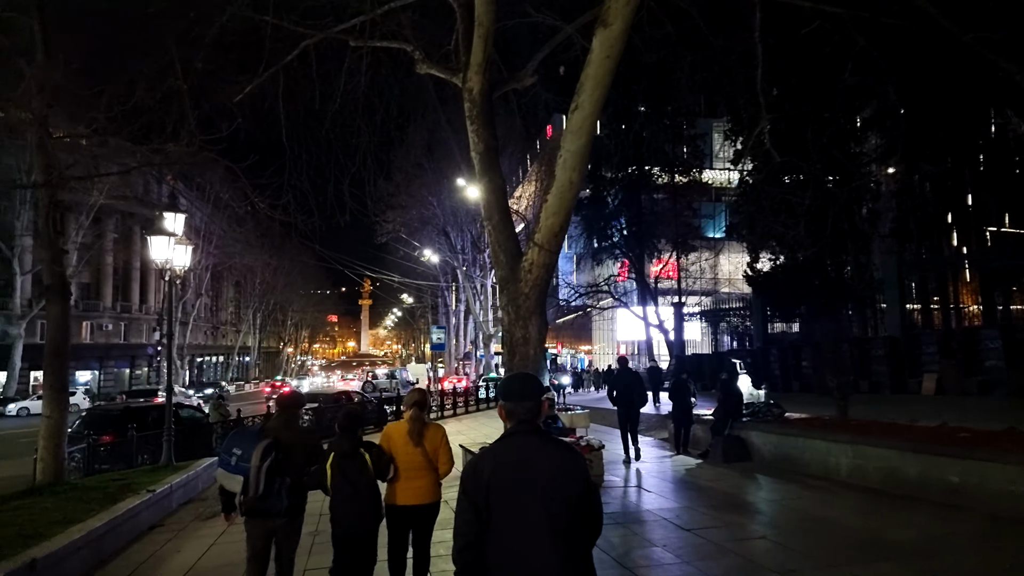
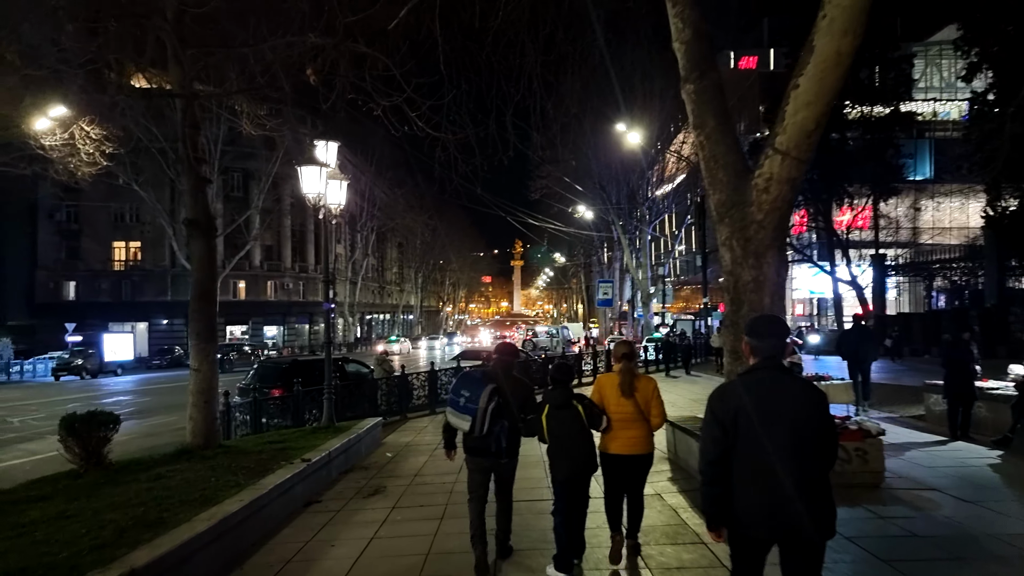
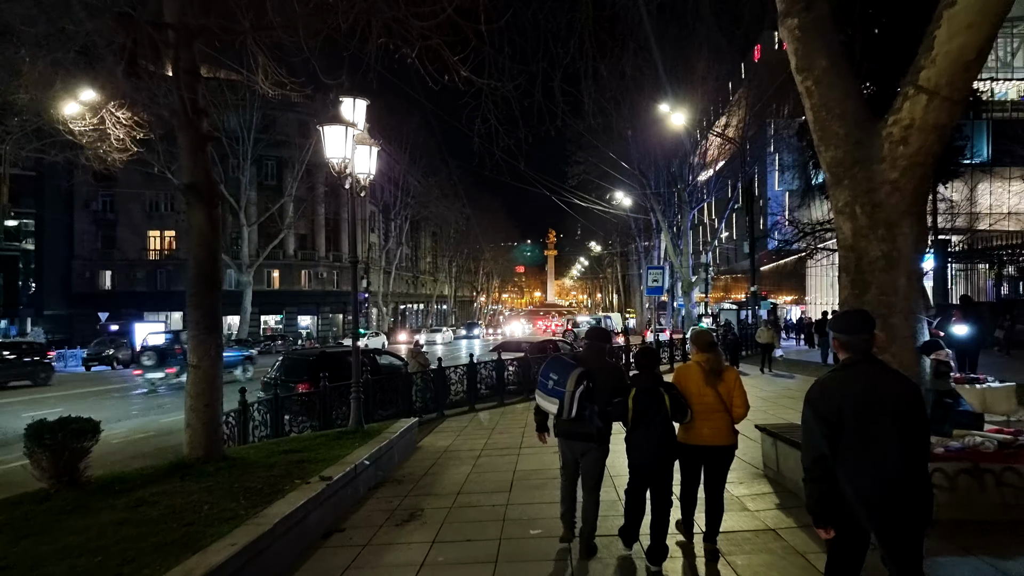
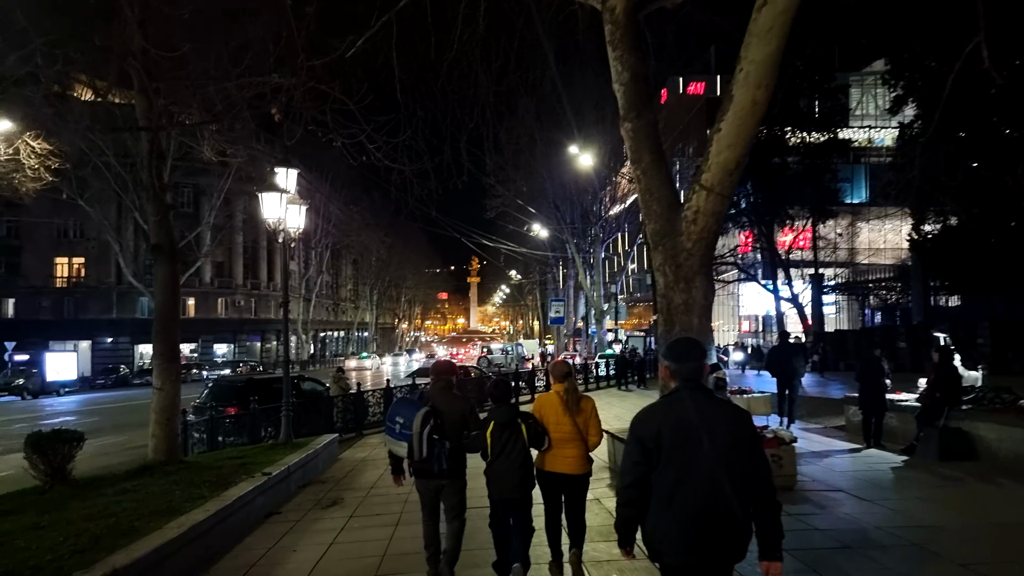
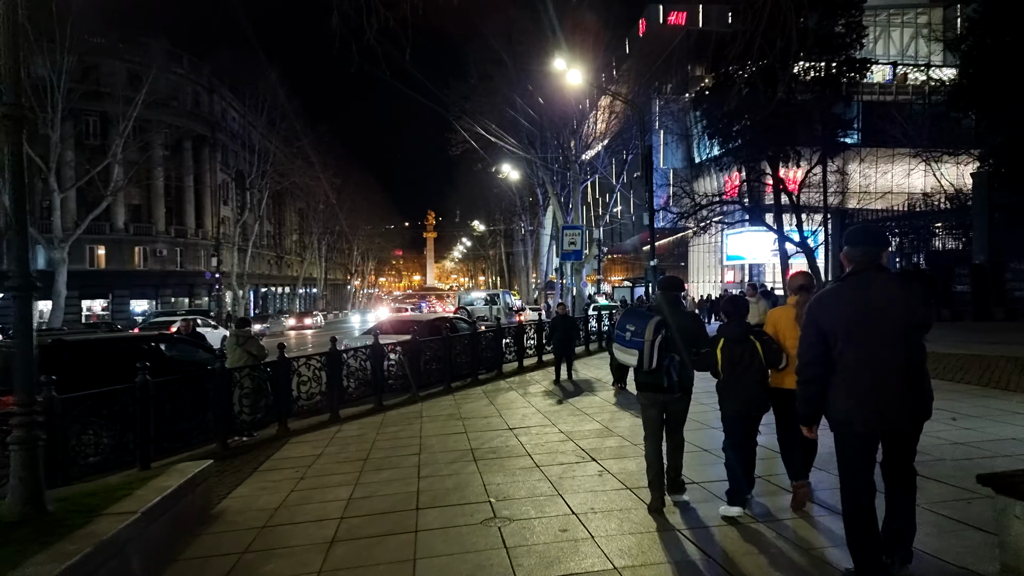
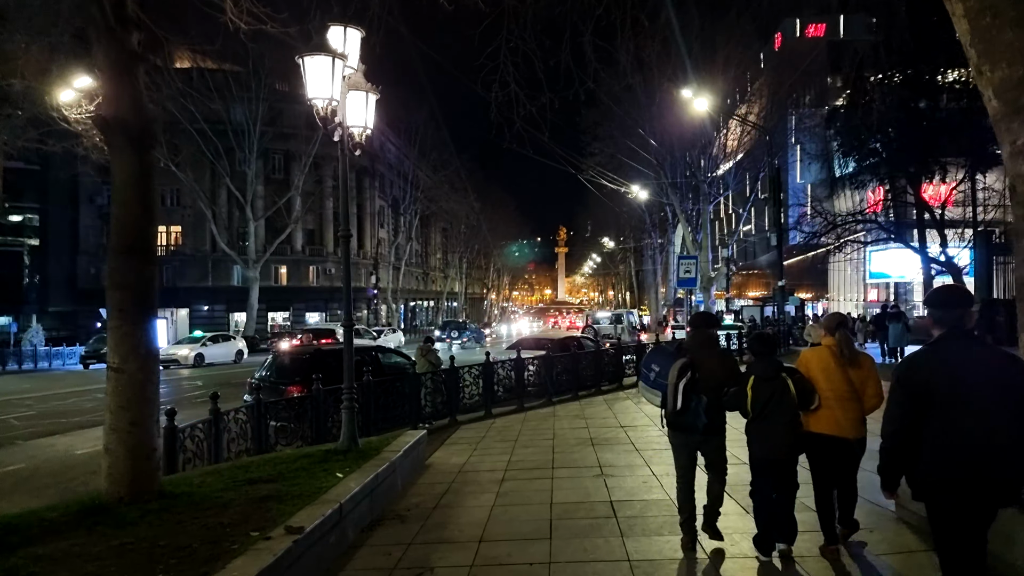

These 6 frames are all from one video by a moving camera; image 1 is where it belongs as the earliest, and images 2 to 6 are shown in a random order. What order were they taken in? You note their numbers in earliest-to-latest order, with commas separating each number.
4, 2, 3, 6, 5
